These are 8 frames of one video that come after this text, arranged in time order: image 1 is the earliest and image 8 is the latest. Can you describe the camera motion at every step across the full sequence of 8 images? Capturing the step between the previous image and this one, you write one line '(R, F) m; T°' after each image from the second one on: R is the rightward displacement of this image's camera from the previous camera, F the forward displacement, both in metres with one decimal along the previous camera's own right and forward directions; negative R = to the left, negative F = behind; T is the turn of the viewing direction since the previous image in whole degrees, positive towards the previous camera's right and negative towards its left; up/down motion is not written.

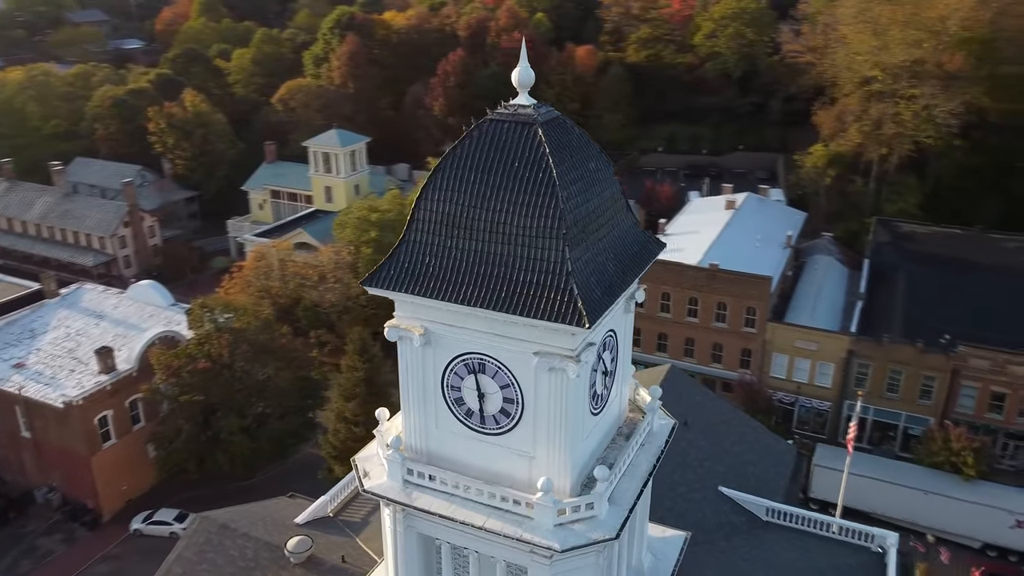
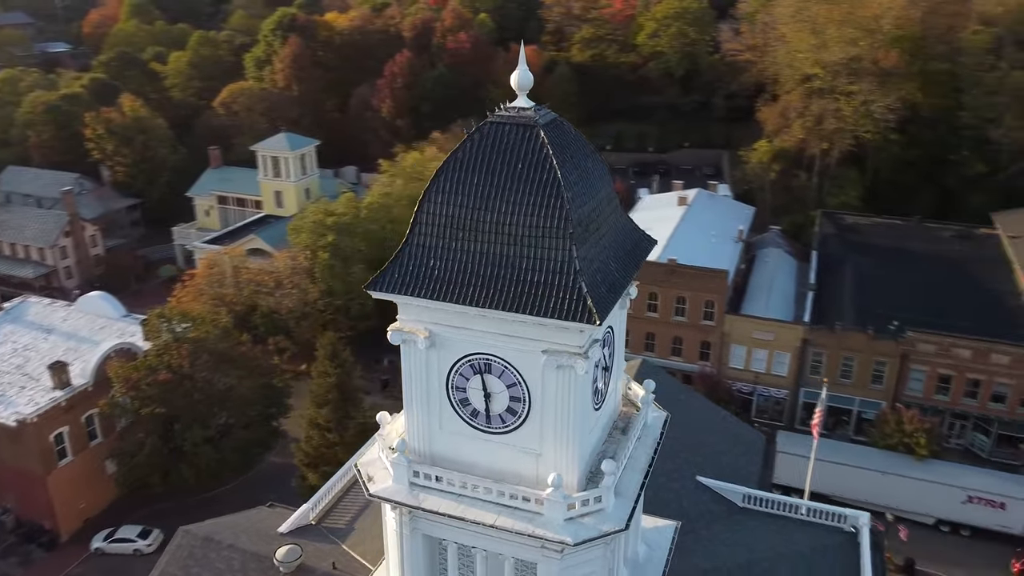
(-1.0, -0.1) m; +4°
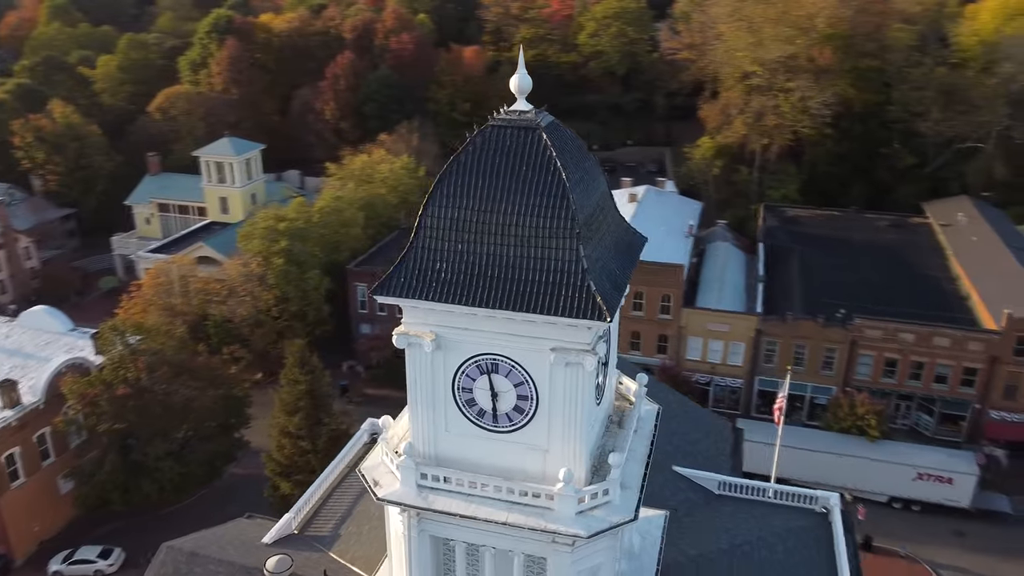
(-1.1, -0.2) m; +4°
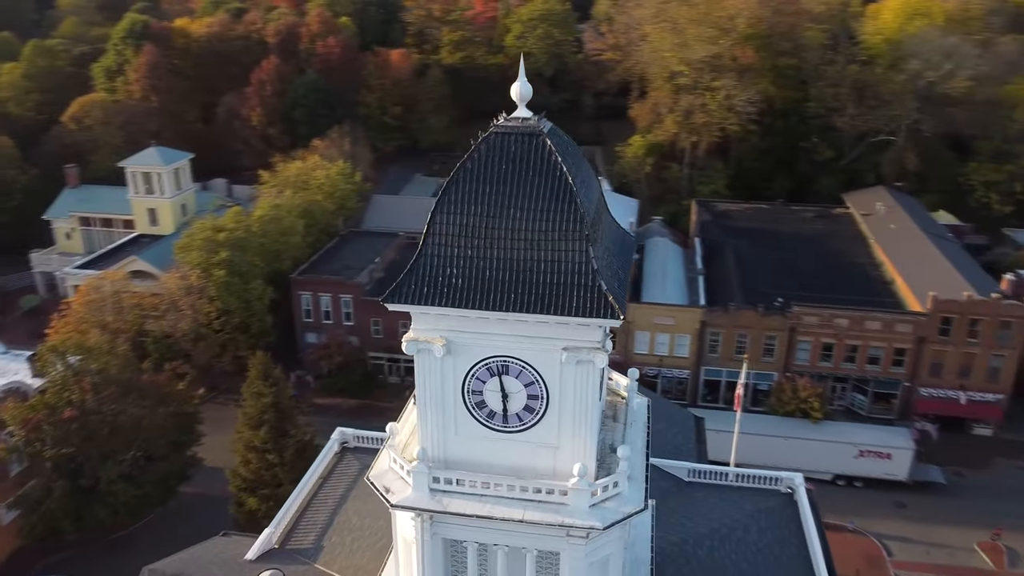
(-1.5, -0.2) m; +6°
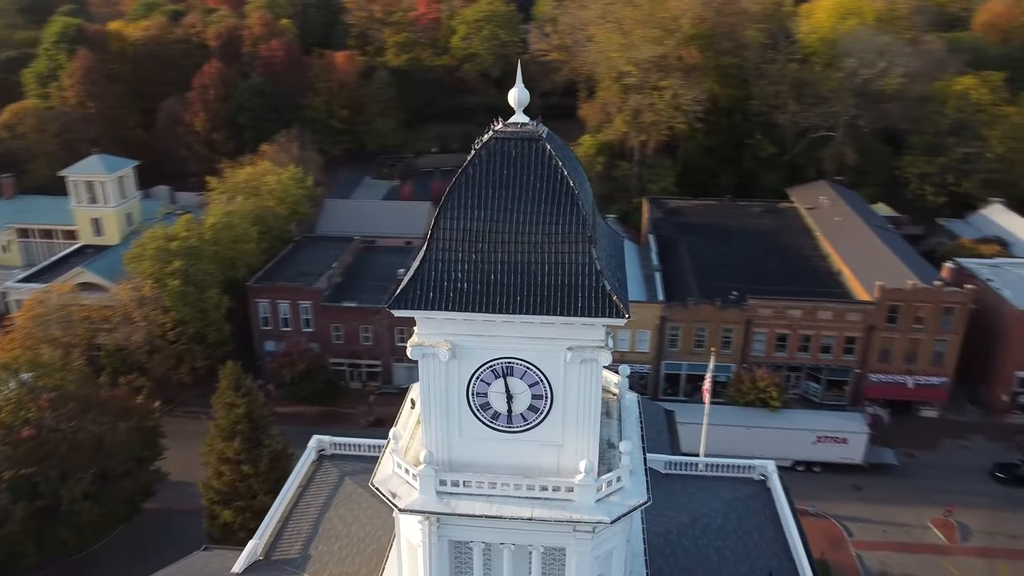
(-1.1, -0.2) m; +4°
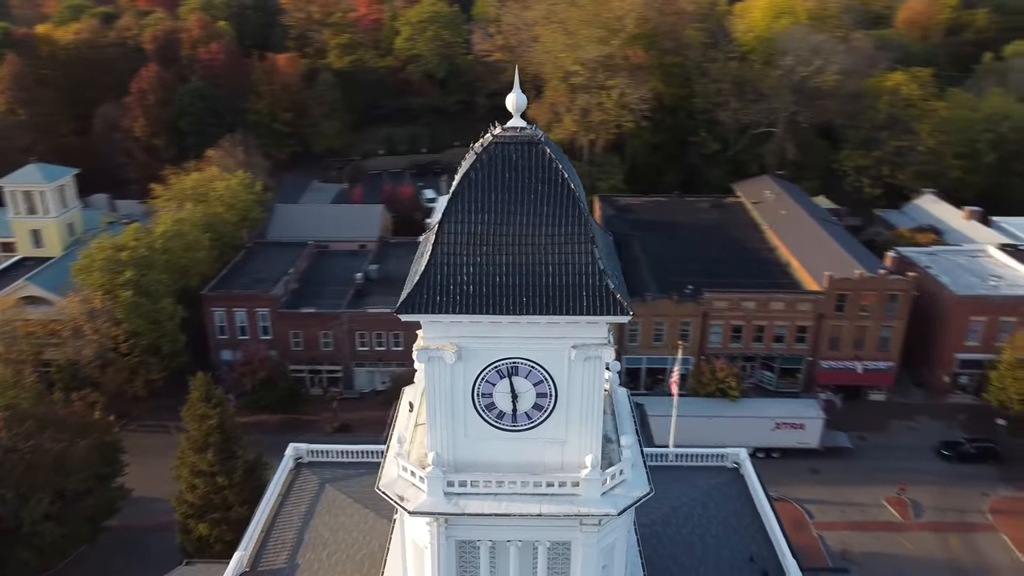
(-1.1, -0.2) m; +4°
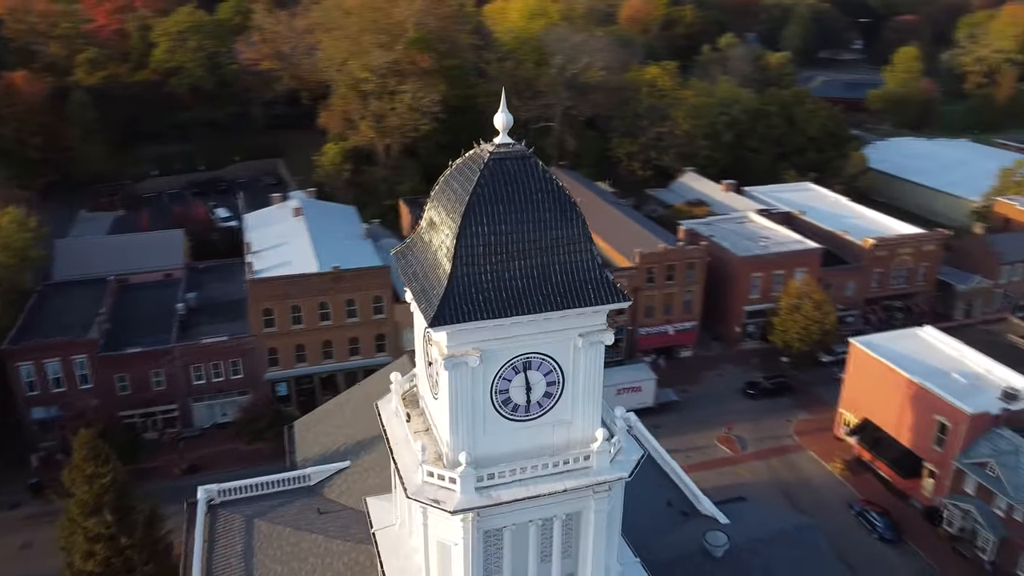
(-4.8, -0.6) m; +17°
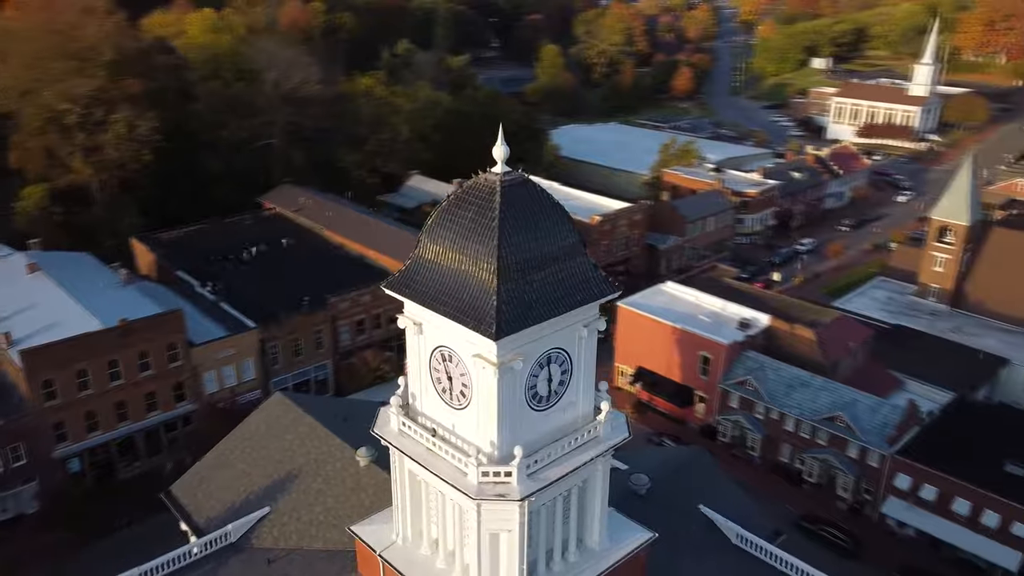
(-7.4, -0.7) m; +23°
